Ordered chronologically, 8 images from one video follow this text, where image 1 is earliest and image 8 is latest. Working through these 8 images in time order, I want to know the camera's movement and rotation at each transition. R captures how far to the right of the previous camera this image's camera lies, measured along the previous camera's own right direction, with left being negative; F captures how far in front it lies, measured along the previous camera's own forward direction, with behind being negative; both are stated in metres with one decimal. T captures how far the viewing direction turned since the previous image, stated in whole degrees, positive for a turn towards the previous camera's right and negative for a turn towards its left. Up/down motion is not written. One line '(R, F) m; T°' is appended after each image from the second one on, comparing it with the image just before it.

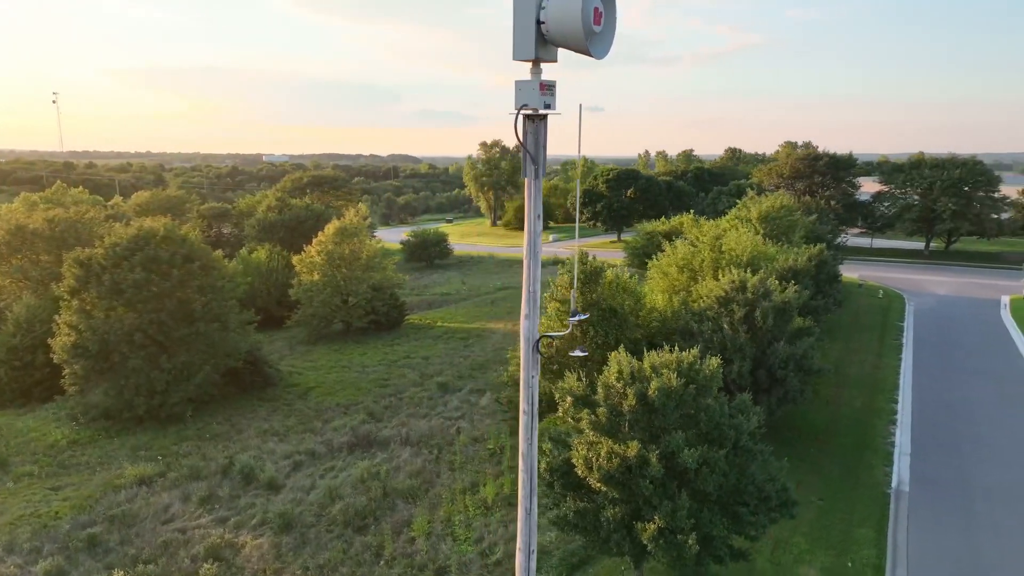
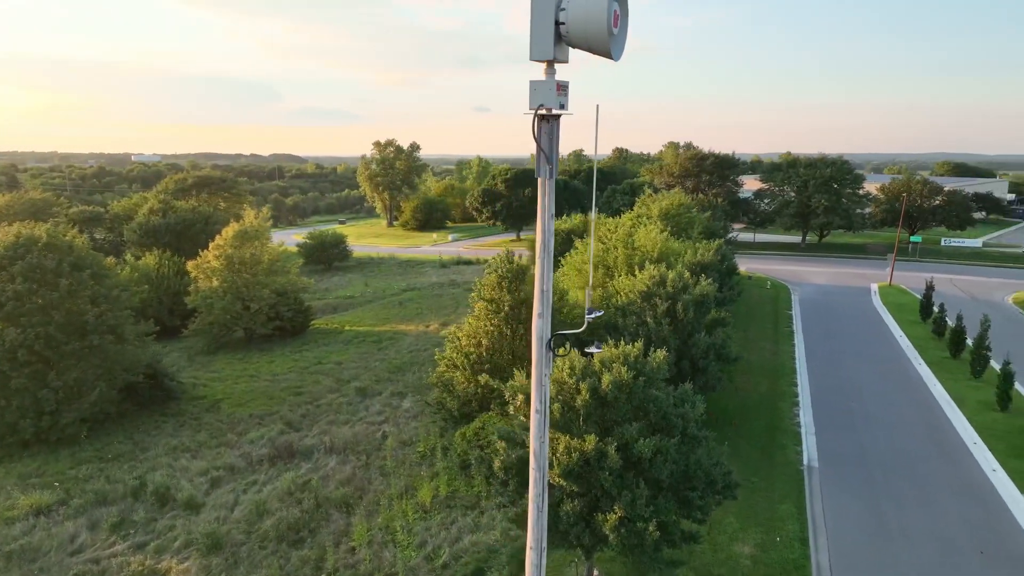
(-0.7, 0.0) m; +9°
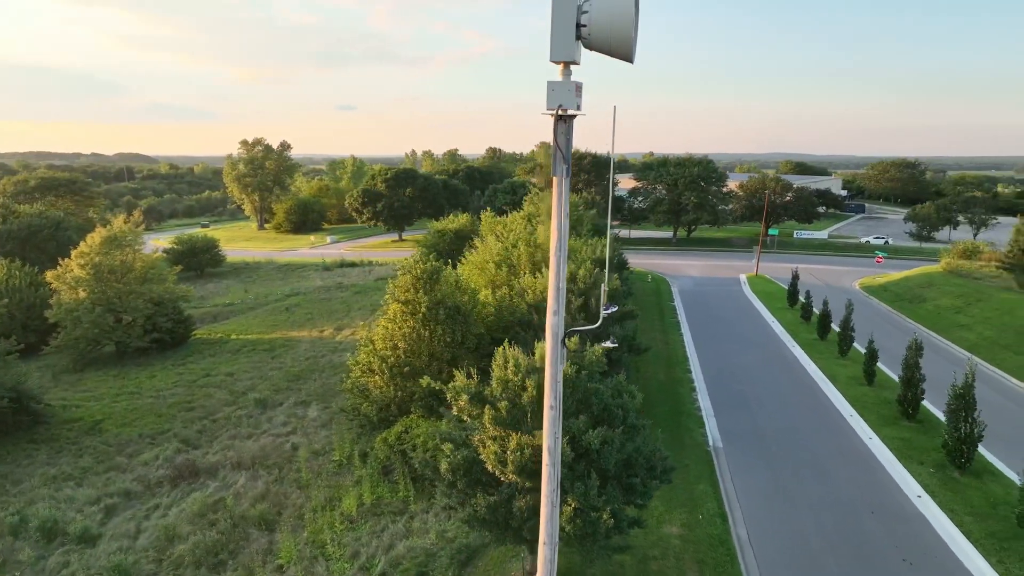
(-0.9, 0.0) m; +10°
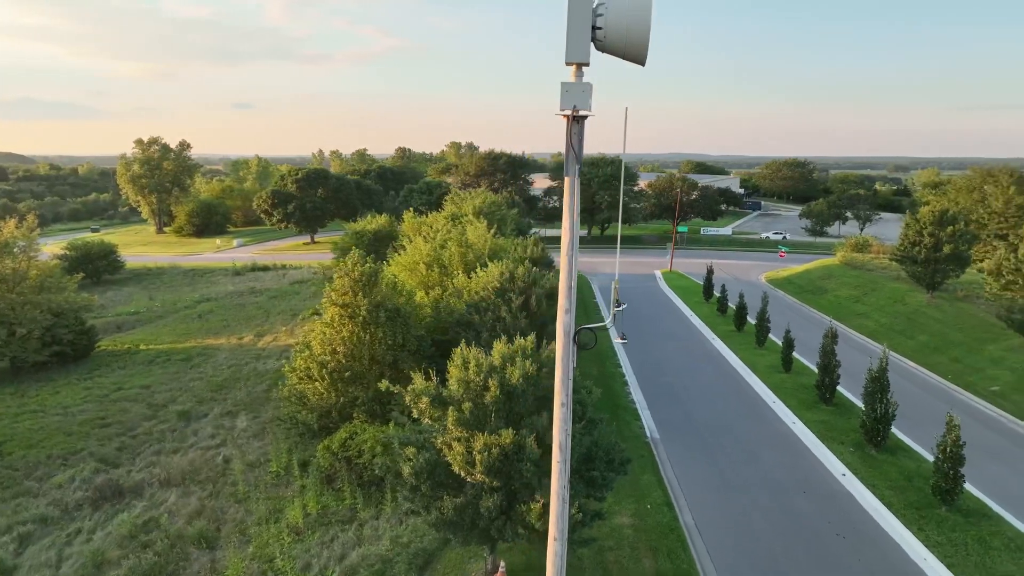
(-0.6, 0.0) m; +7°
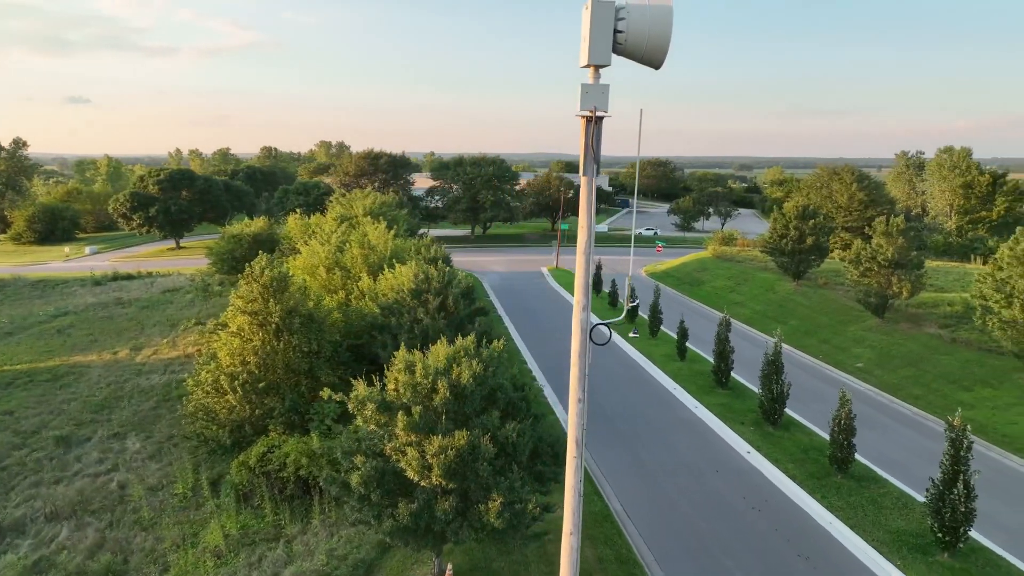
(+4.2, +0.8) m; -23°
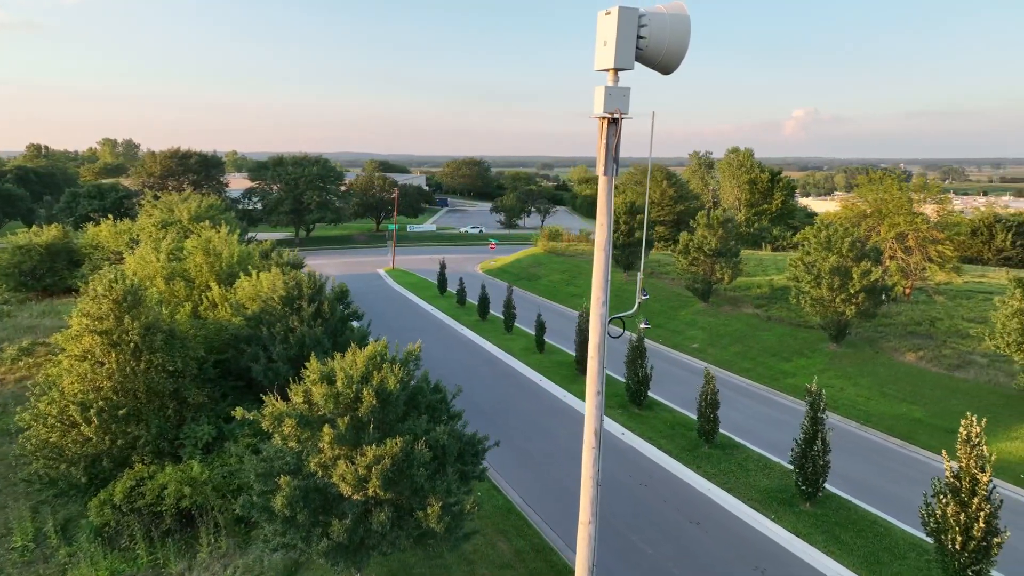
(-1.4, +0.1) m; +15°
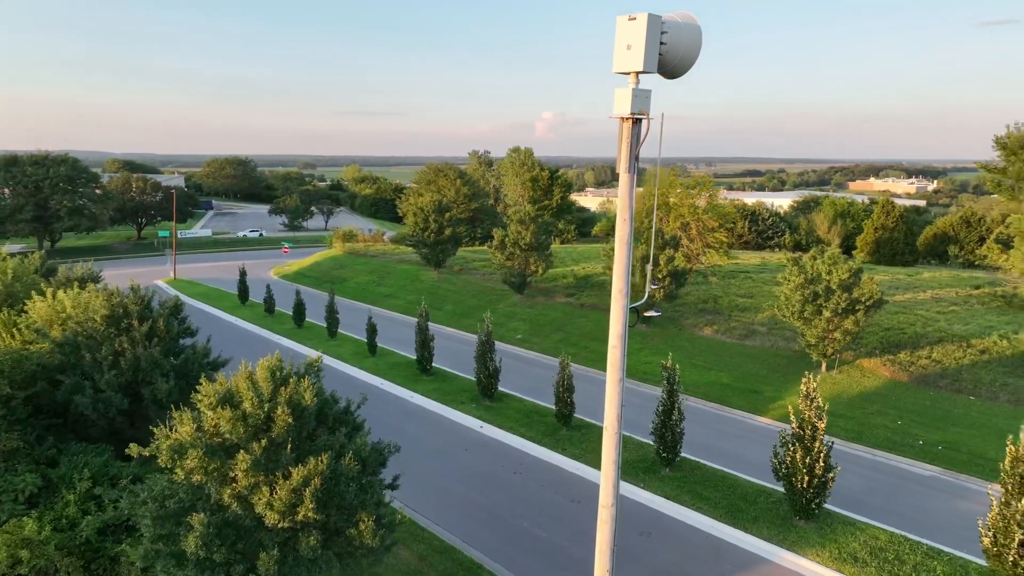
(-1.8, +0.3) m; +18°
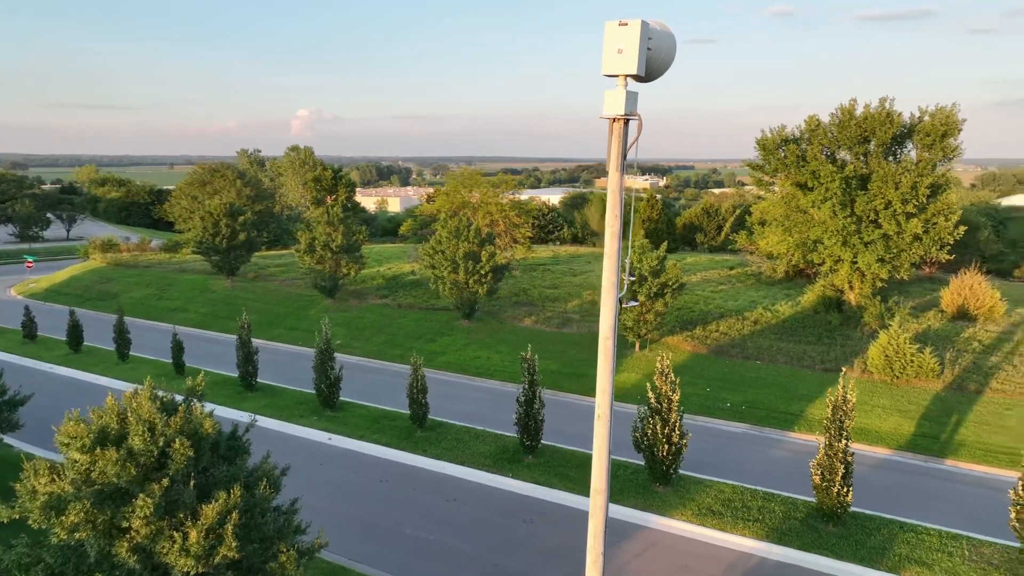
(-1.6, +0.3) m; +18°
